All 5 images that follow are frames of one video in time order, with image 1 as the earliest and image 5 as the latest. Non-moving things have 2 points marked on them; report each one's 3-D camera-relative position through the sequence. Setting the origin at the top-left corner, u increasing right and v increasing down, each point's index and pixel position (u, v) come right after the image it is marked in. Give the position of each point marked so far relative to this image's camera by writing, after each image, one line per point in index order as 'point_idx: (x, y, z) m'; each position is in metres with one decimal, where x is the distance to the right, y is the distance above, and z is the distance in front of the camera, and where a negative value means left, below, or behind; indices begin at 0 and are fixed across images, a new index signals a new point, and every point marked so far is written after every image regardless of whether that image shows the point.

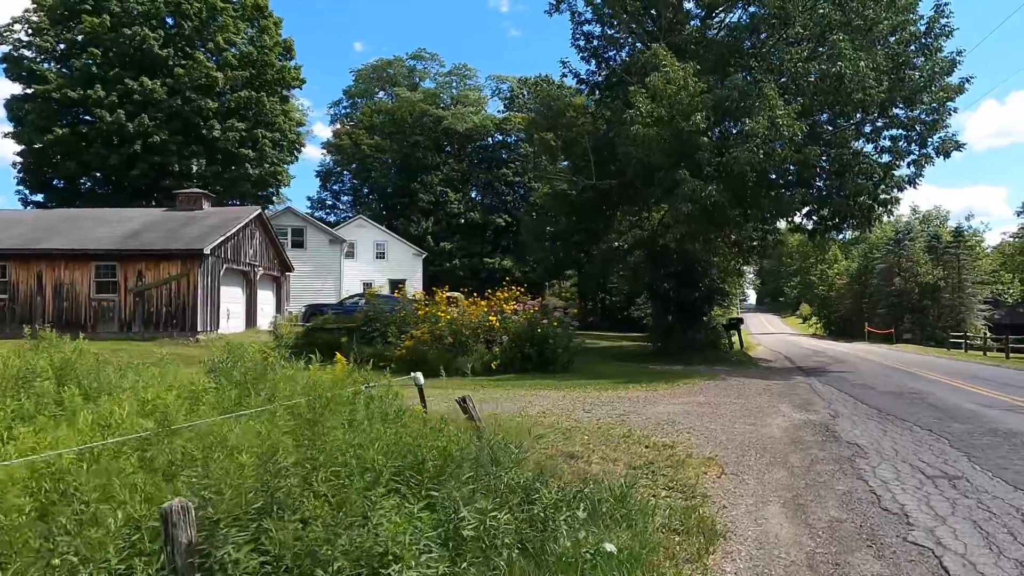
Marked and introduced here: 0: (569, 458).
0: (+0.6, -1.7, +6.5) m
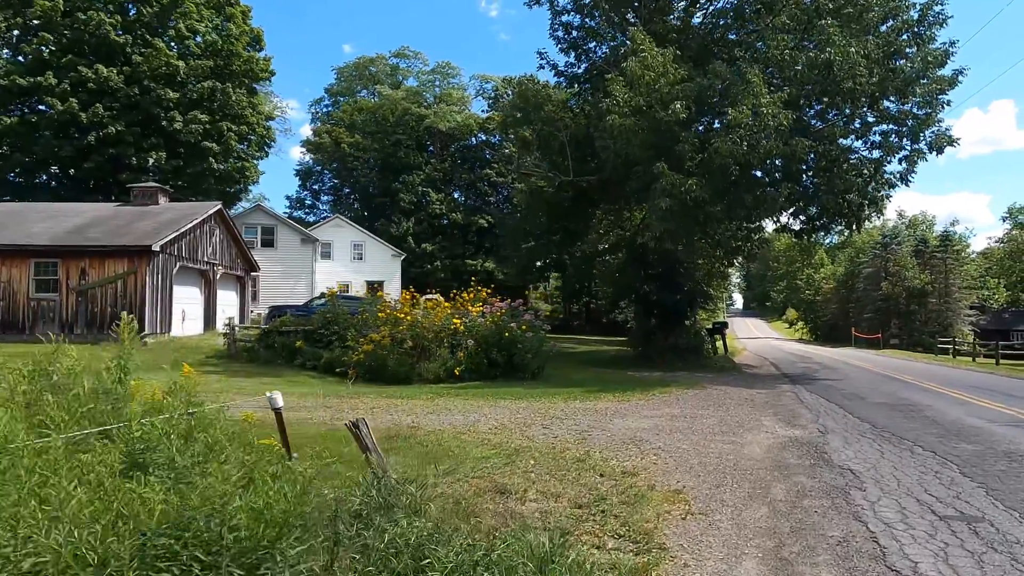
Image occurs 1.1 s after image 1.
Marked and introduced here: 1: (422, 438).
0: (-0.1, -1.6, +5.3) m
1: (-1.1, -1.9, +8.3) m
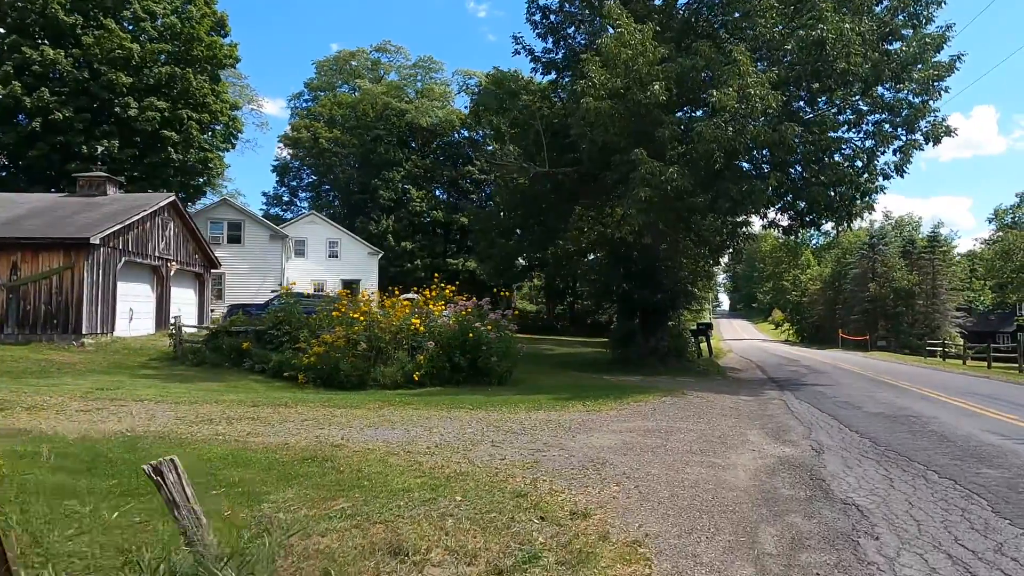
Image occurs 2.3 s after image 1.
0: (-0.7, -1.6, +3.9) m
1: (-1.8, -1.8, +6.9) m
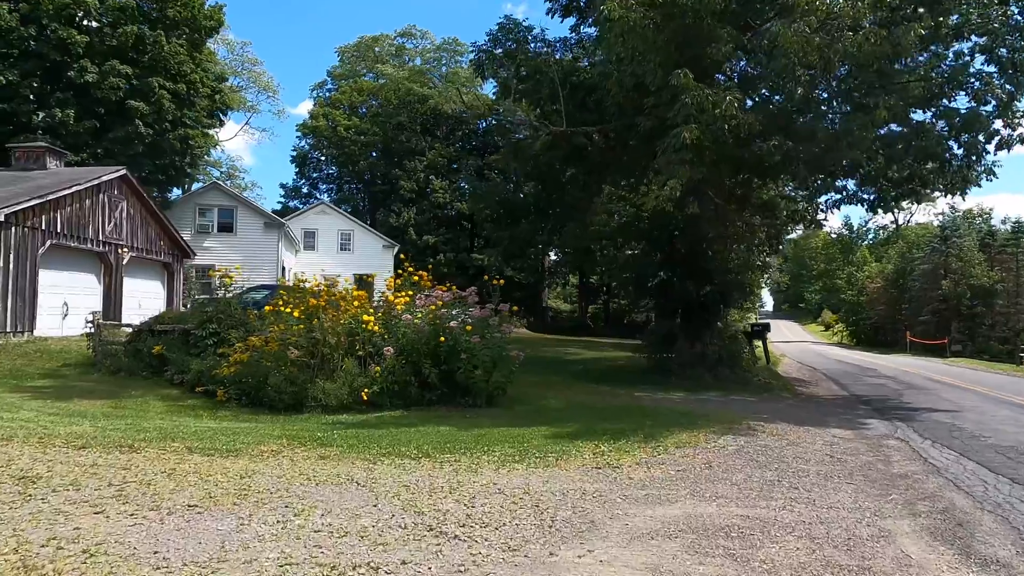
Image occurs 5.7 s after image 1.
0: (-1.5, -1.3, -0.3) m
1: (-2.4, -1.6, +2.8) m
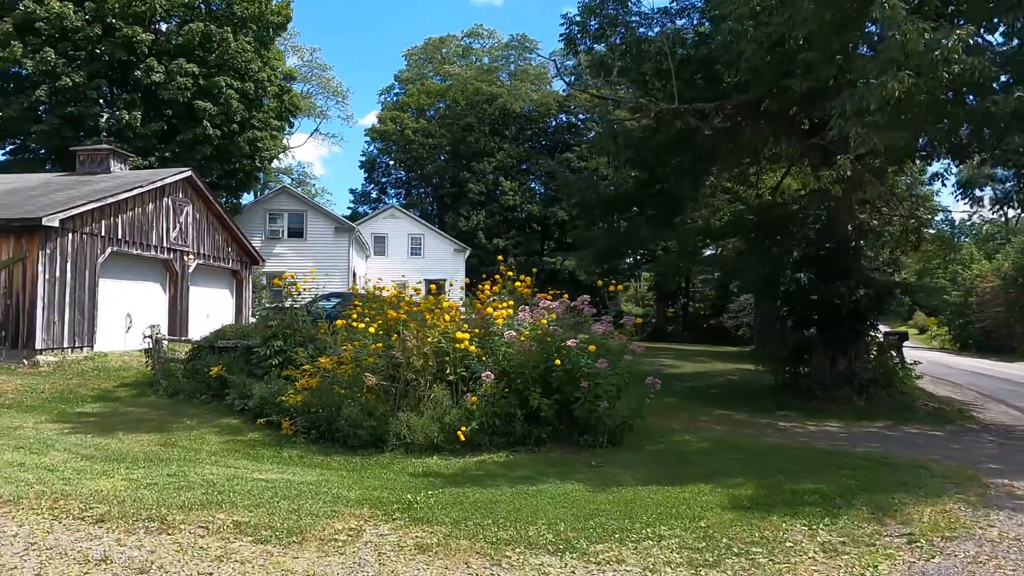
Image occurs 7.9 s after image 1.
0: (-0.8, -1.4, -2.4) m
1: (-1.5, -1.6, +0.6) m
